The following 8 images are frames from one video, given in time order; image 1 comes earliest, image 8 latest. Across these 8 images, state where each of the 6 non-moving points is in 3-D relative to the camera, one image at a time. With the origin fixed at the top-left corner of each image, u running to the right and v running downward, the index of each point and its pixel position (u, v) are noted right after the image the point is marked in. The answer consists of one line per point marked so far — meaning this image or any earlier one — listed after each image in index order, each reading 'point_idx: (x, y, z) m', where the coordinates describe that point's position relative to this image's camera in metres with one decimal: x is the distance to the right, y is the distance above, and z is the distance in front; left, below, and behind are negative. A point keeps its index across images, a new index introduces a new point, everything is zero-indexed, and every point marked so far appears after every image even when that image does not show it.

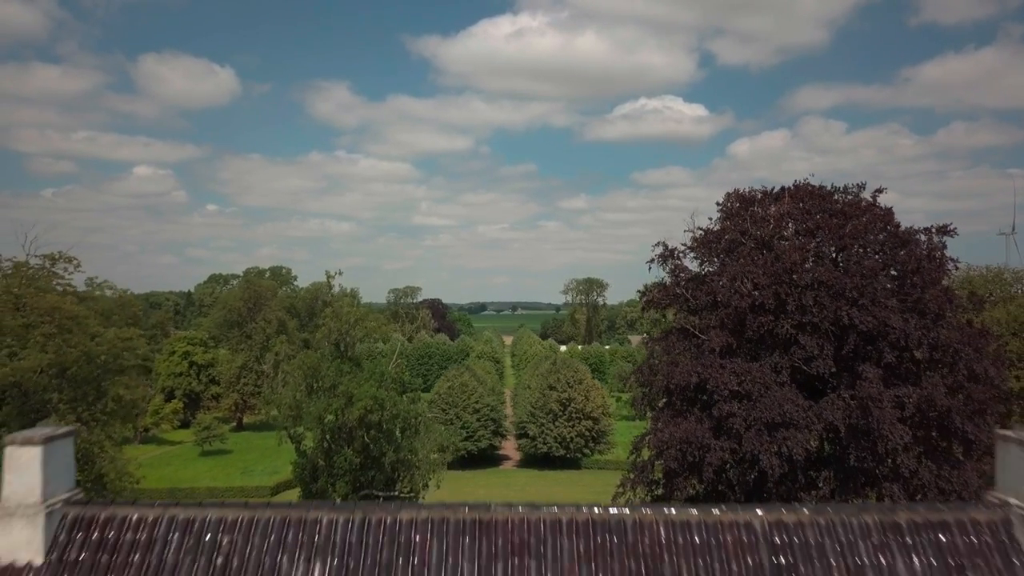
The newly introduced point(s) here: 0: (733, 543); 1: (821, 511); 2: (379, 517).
0: (+2.0, -2.2, +11.2) m
1: (+2.8, -2.0, +11.5) m
2: (-1.2, -2.0, +11.7) m
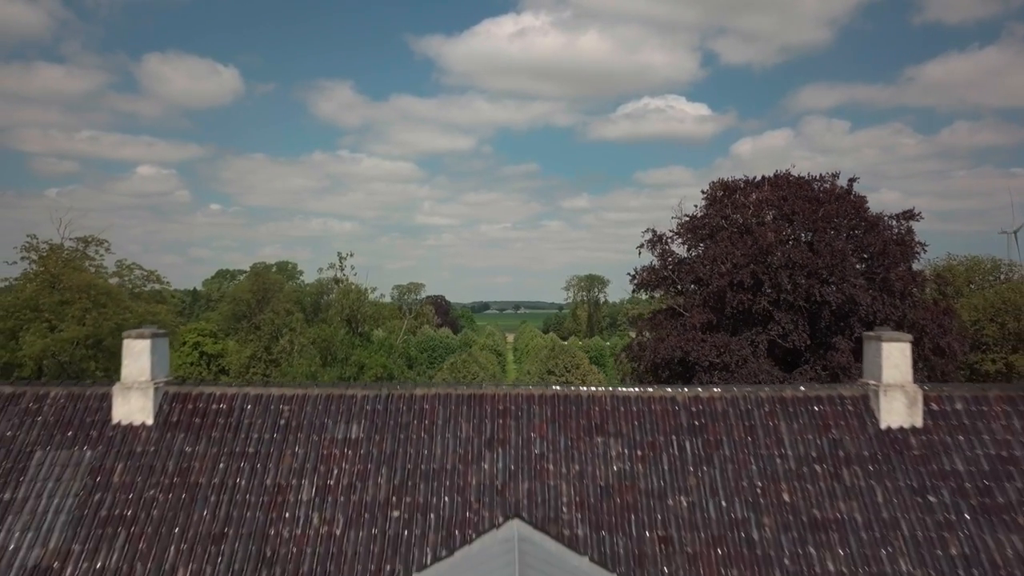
0: (+1.8, -1.5, +15.1) m
1: (+2.7, -1.2, +15.4) m
2: (-1.4, -1.3, +15.6) m
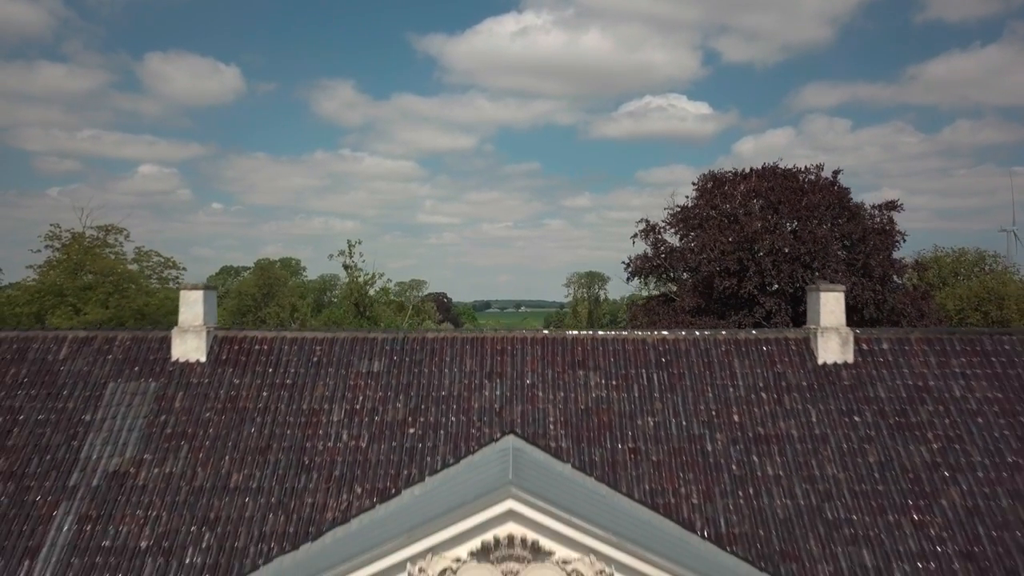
0: (+1.7, -0.9, +17.9) m
1: (+2.6, -0.6, +18.1) m
2: (-1.4, -0.7, +18.3) m
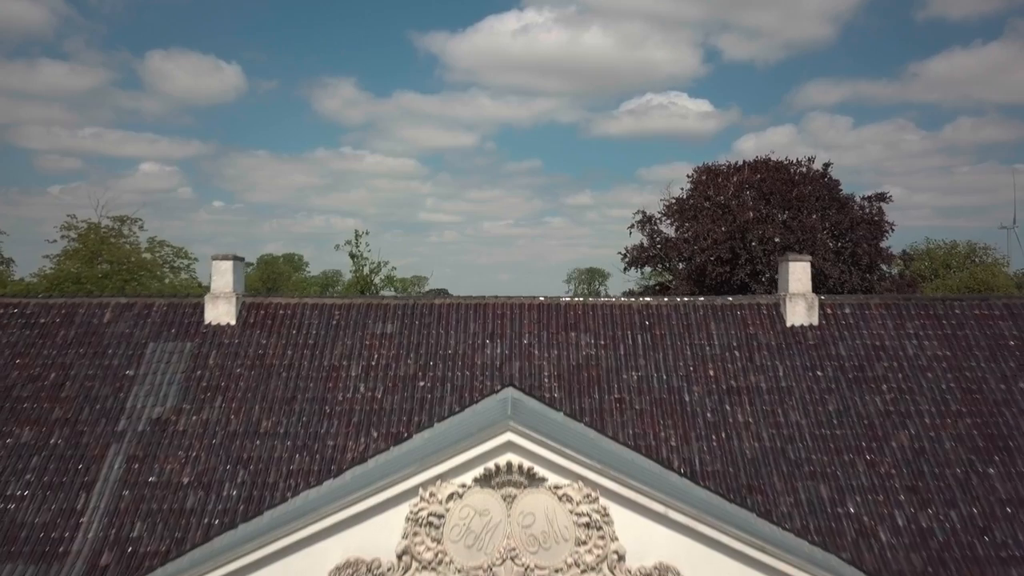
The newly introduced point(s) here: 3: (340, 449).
0: (+1.7, -0.4, +19.8) m
1: (+2.6, -0.2, +20.1) m
2: (-1.5, -0.2, +20.3) m
3: (-2.3, -2.2, +17.0) m
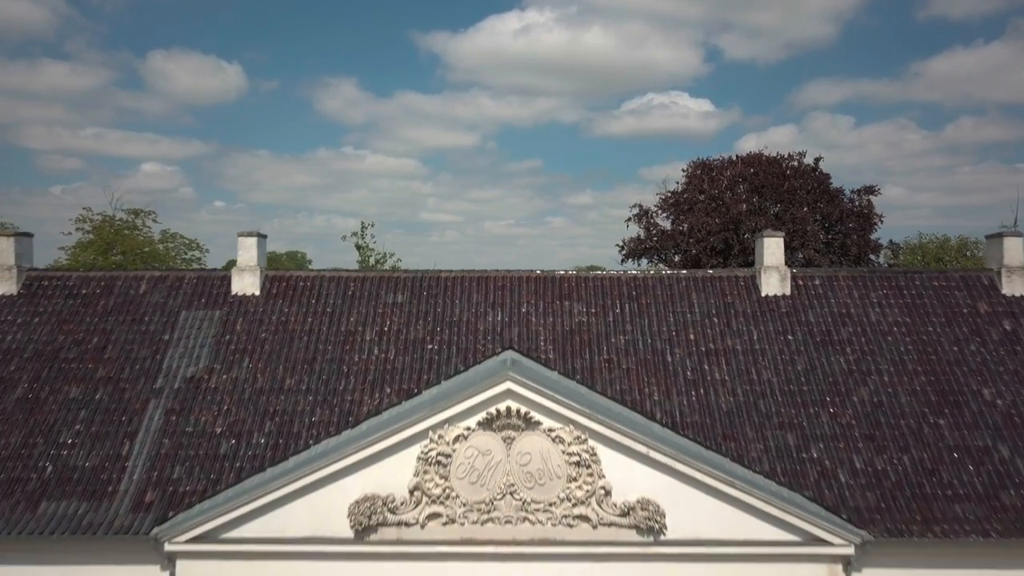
0: (+1.7, 0.0, +21.7) m
1: (+2.6, +0.3, +22.0) m
2: (-1.5, +0.2, +22.2) m
3: (-2.3, -1.7, +18.9) m
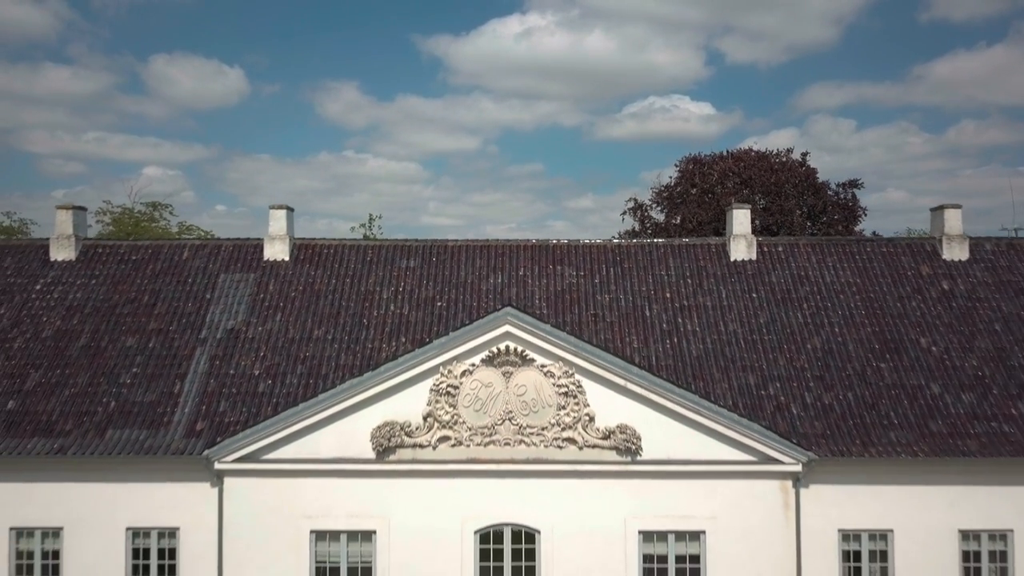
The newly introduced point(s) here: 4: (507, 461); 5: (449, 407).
0: (+1.7, +0.7, +24.6) m
1: (+2.6, +0.9, +24.9) m
2: (-1.5, +0.9, +25.1) m
3: (-2.4, -1.1, +21.8) m
4: (-0.1, -2.7, +19.4) m
5: (-1.0, -1.8, +19.4) m
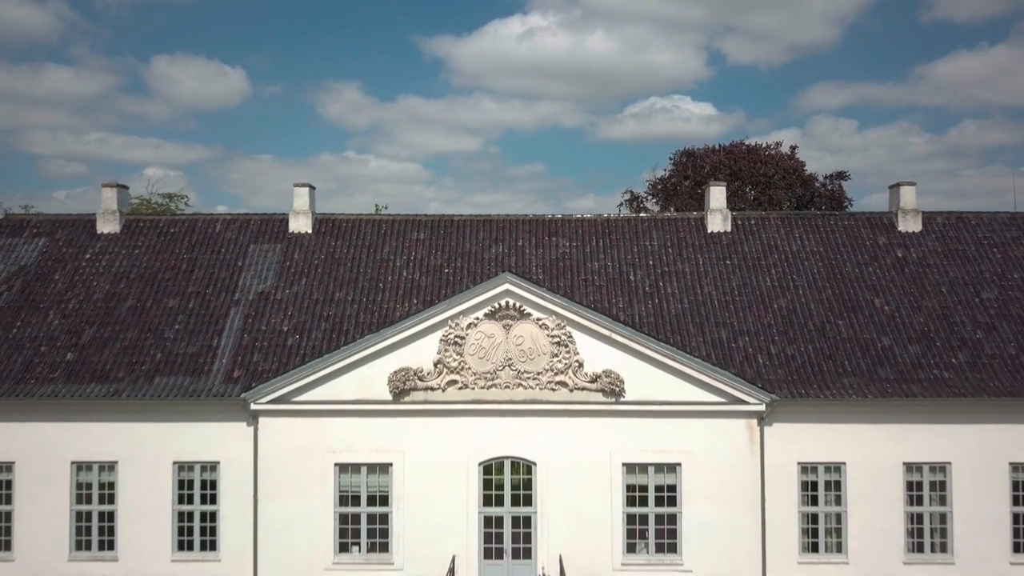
0: (+1.7, +1.3, +27.3) m
1: (+2.6, +1.6, +27.6) m
2: (-1.5, +1.5, +27.8) m
3: (-2.4, -0.4, +24.5) m
4: (-0.1, -2.0, +22.1) m
5: (-1.0, -1.2, +22.1) m
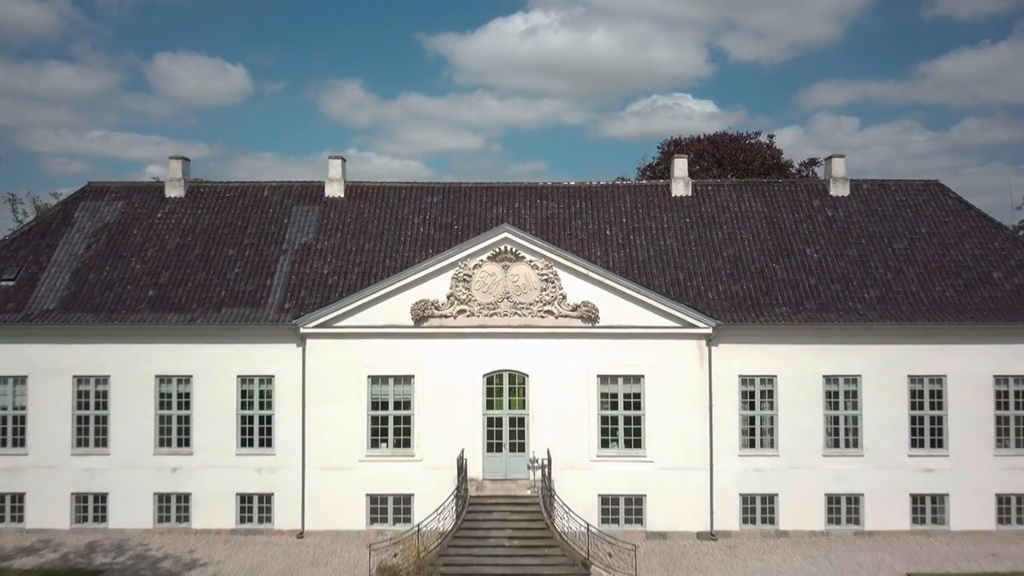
0: (+1.6, +2.5, +32.9) m
1: (+2.5, +2.8, +33.1) m
2: (-1.5, +2.7, +33.4) m
3: (-2.4, +0.8, +30.0) m
4: (-0.2, -0.9, +27.6) m
5: (-1.0, 0.0, +27.6) m
